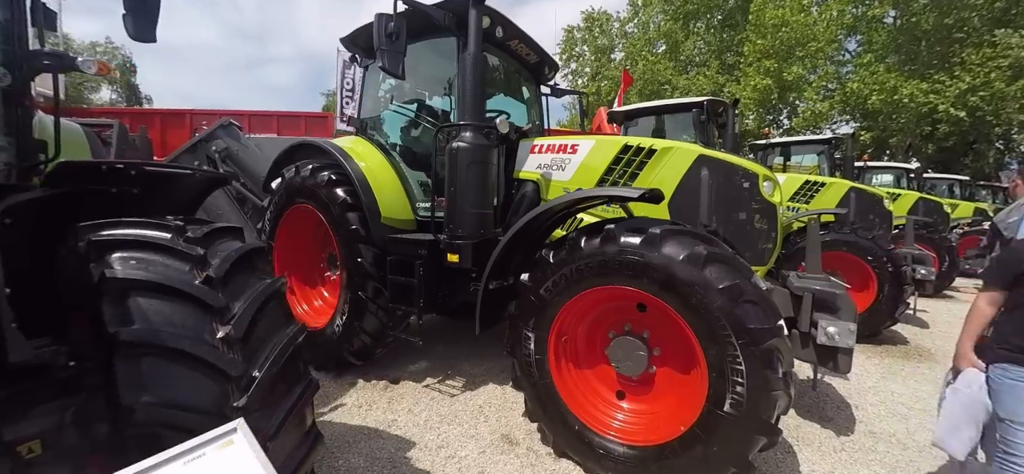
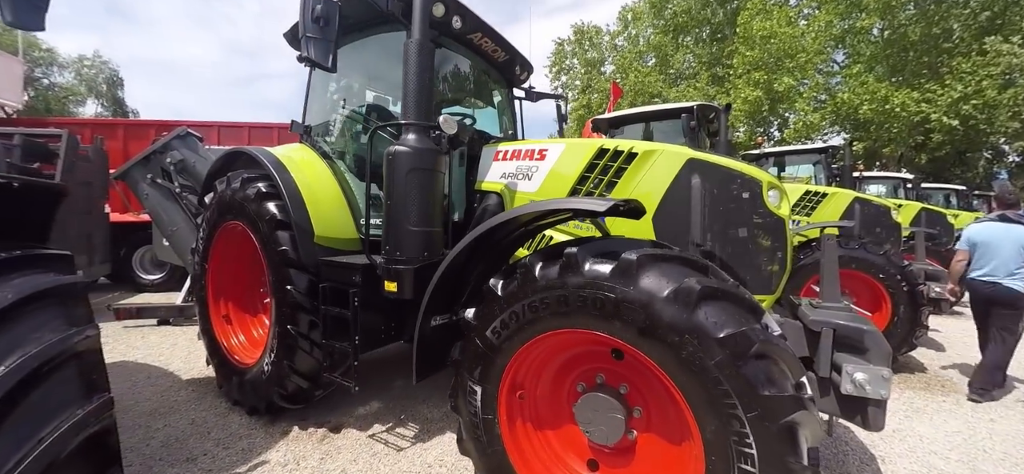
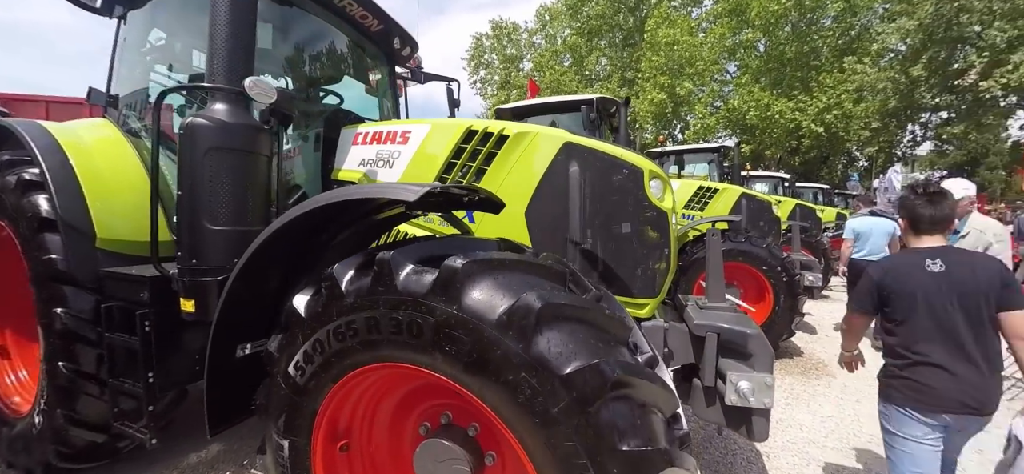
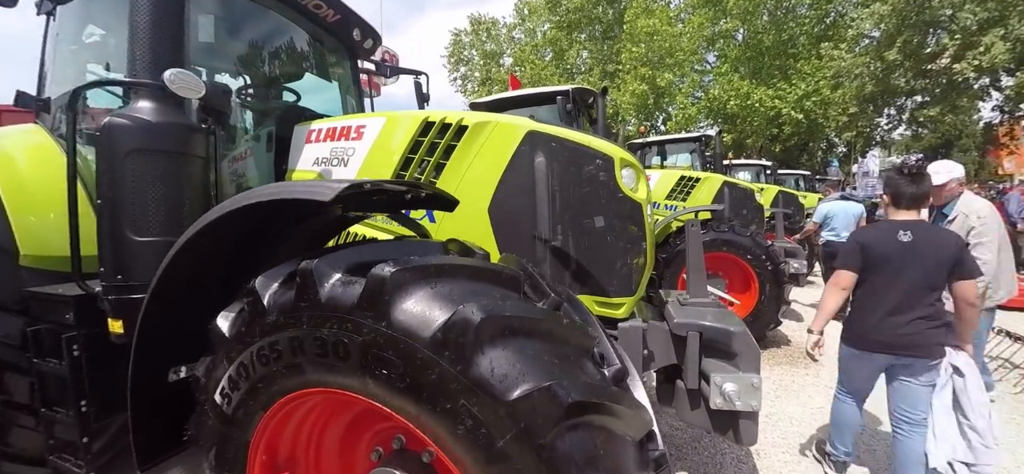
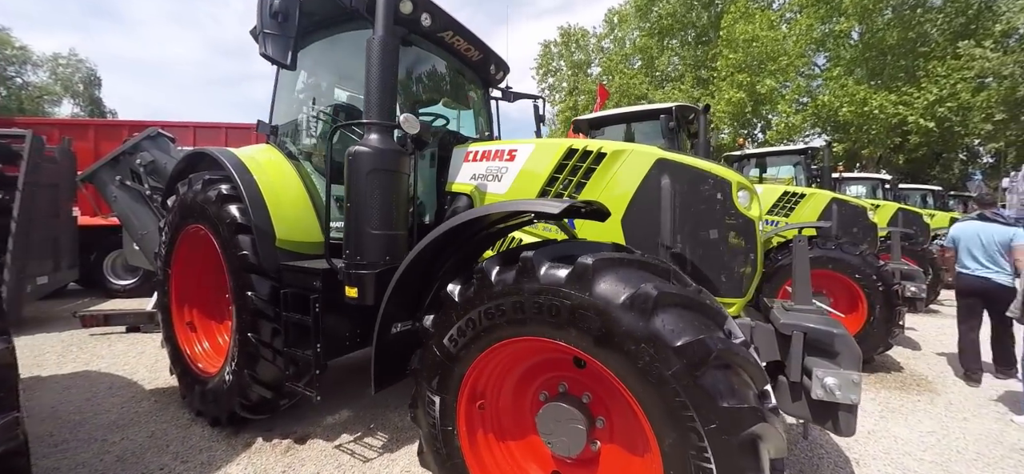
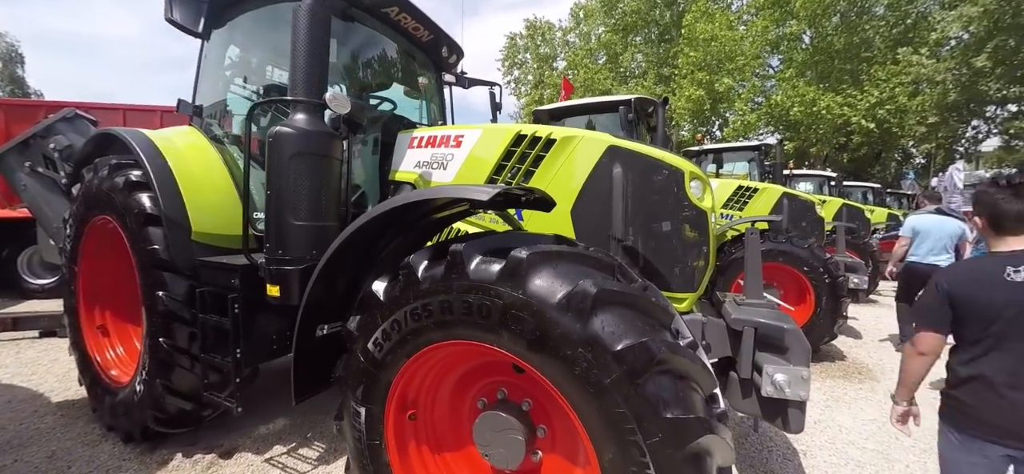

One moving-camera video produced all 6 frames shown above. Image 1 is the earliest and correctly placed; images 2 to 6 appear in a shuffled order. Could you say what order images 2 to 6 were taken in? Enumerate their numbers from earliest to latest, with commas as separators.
2, 5, 6, 3, 4
